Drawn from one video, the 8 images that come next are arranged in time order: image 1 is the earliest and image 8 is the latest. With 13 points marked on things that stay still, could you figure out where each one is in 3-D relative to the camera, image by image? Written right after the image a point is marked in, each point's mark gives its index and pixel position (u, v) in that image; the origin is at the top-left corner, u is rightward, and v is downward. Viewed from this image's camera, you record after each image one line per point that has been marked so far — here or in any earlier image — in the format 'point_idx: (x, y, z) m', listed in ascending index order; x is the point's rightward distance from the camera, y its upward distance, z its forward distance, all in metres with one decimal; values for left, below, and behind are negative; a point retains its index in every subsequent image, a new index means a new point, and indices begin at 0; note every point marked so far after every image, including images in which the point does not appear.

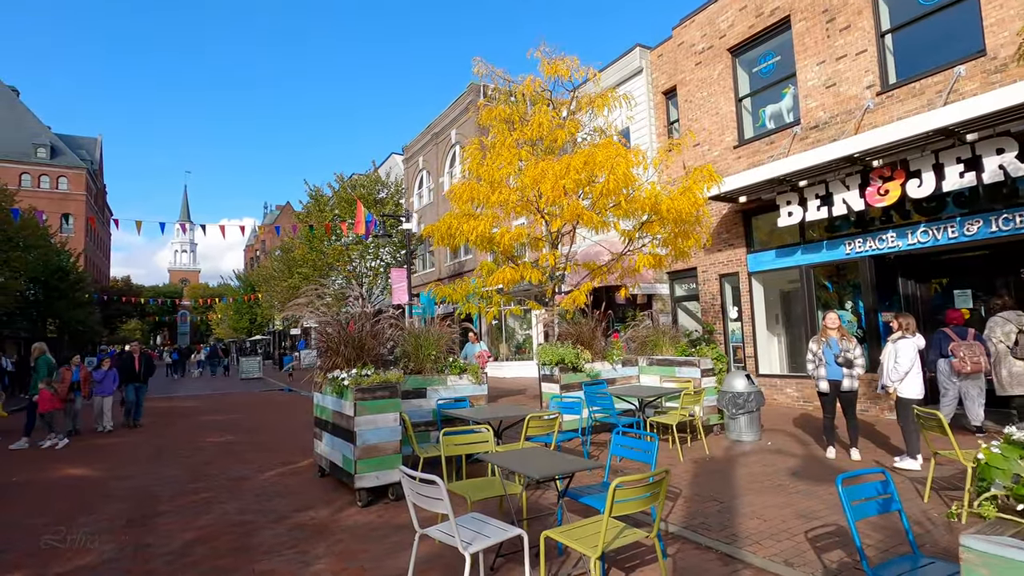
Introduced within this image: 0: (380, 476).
0: (-1.4, -2.0, +5.9) m
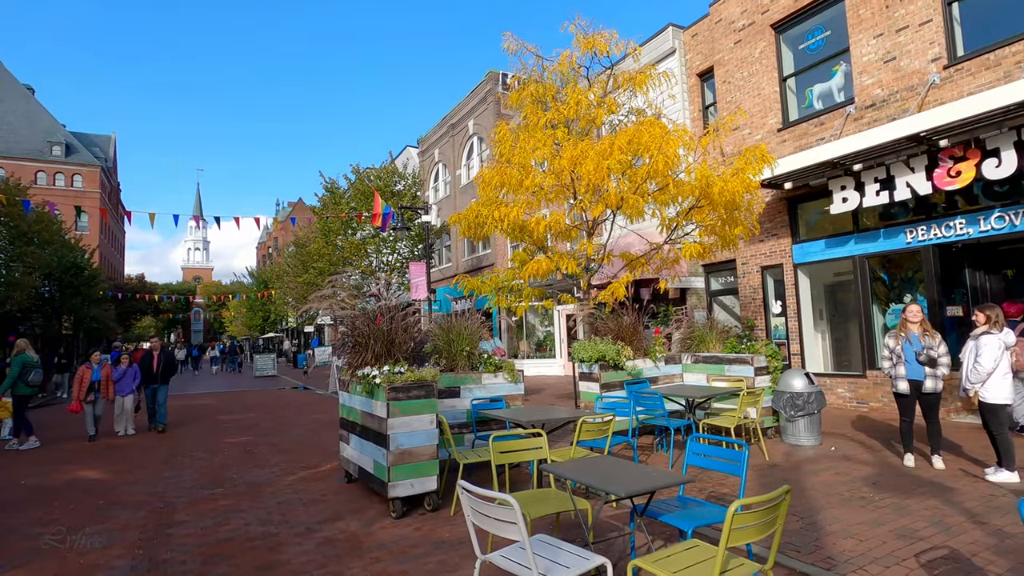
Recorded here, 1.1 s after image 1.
0: (-0.9, -1.9, +5.3) m
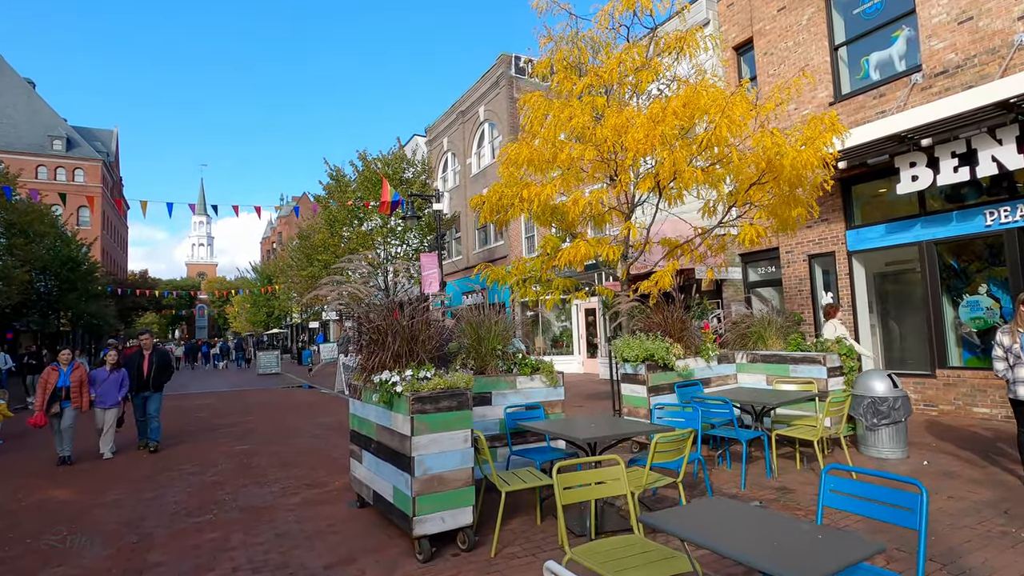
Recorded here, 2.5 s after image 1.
0: (-0.5, -1.7, +4.2) m
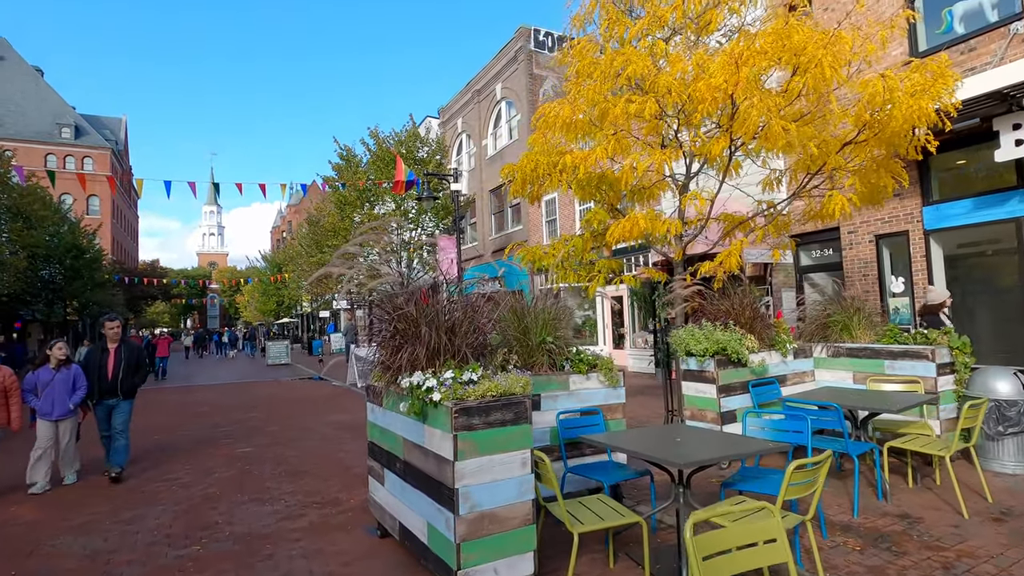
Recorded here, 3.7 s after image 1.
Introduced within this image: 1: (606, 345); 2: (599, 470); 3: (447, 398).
0: (-0.1, -1.6, +3.1) m
1: (+2.9, -1.7, +16.8) m
2: (+0.7, -1.5, +4.6) m
3: (-0.4, -0.6, +3.2) m
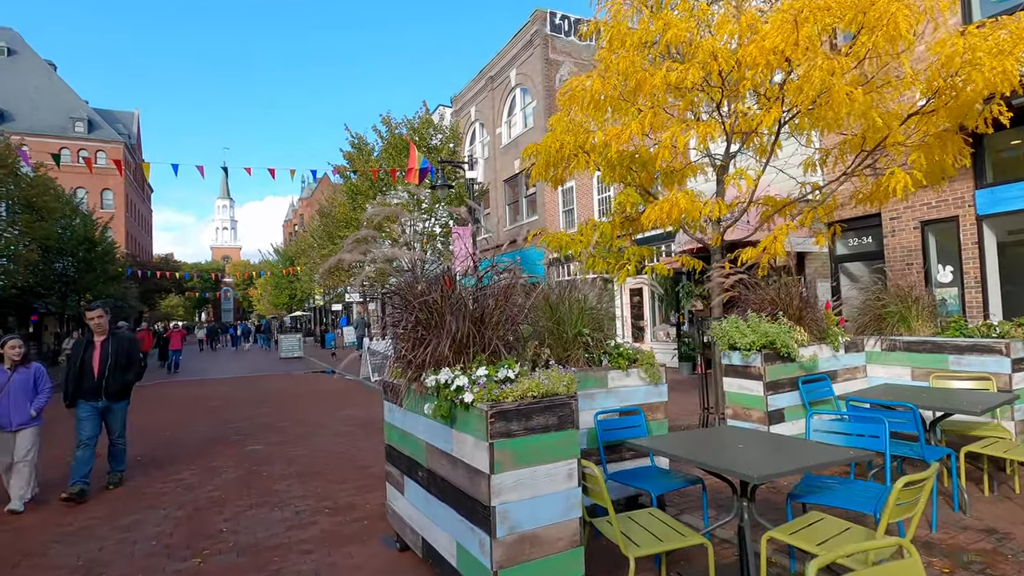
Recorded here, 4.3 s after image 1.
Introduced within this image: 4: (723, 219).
0: (+0.2, -1.5, +2.7) m
1: (+3.3, -1.5, +16.3) m
2: (+0.9, -1.4, +4.1) m
3: (-0.2, -0.6, +2.7) m
4: (+2.6, +0.9, +6.9) m
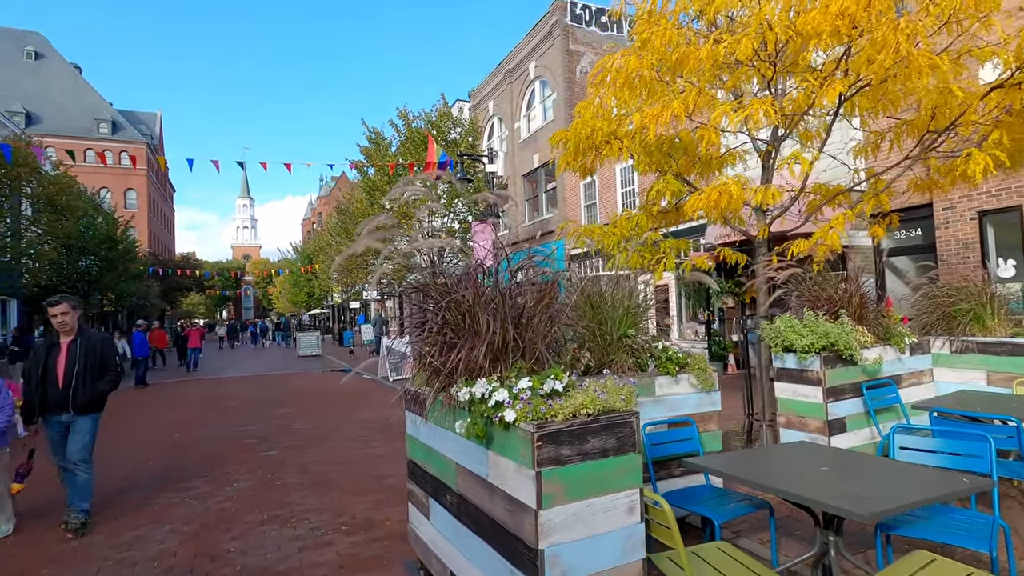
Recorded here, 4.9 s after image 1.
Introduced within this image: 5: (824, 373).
0: (+0.4, -1.5, +2.2) m
1: (+4.0, -1.4, +15.7) m
2: (+1.2, -1.4, +3.6) m
3: (+0.1, -0.5, +2.3) m
4: (+2.9, +0.9, +6.3) m
5: (+2.8, -0.8, +4.9) m
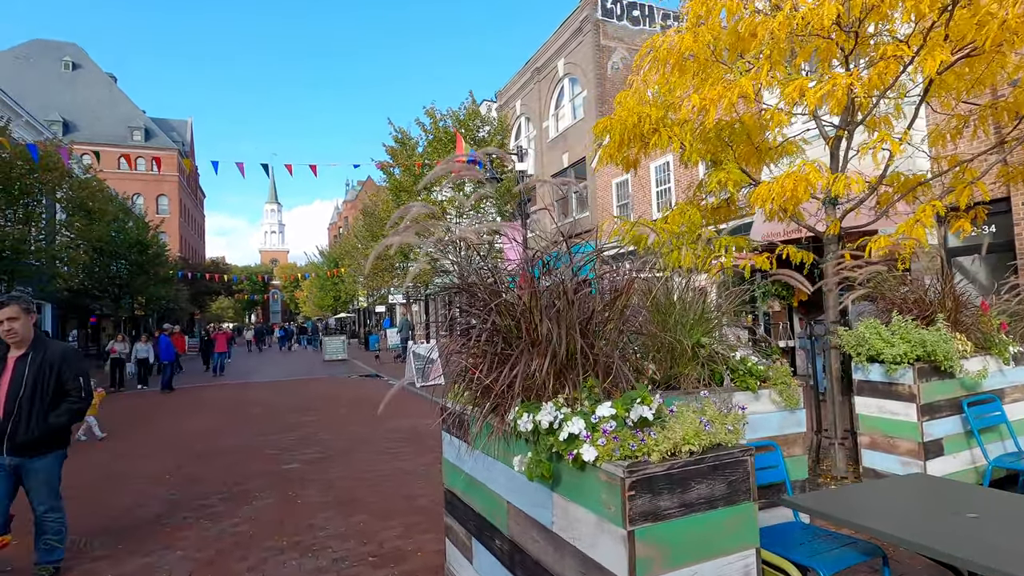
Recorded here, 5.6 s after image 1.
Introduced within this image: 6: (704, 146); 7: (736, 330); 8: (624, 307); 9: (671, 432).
0: (+0.6, -1.5, +1.7) m
1: (+4.8, -1.4, +15.0) m
2: (+1.5, -1.4, +3.0) m
3: (+0.3, -0.5, +1.7) m
4: (+3.3, +0.9, +5.7) m
5: (+3.1, -0.8, +4.3) m
6: (+2.0, +1.5, +5.8) m
7: (+1.5, -0.3, +3.9) m
8: (+0.5, -0.1, +2.6) m
9: (+0.5, -0.5, +1.8) m
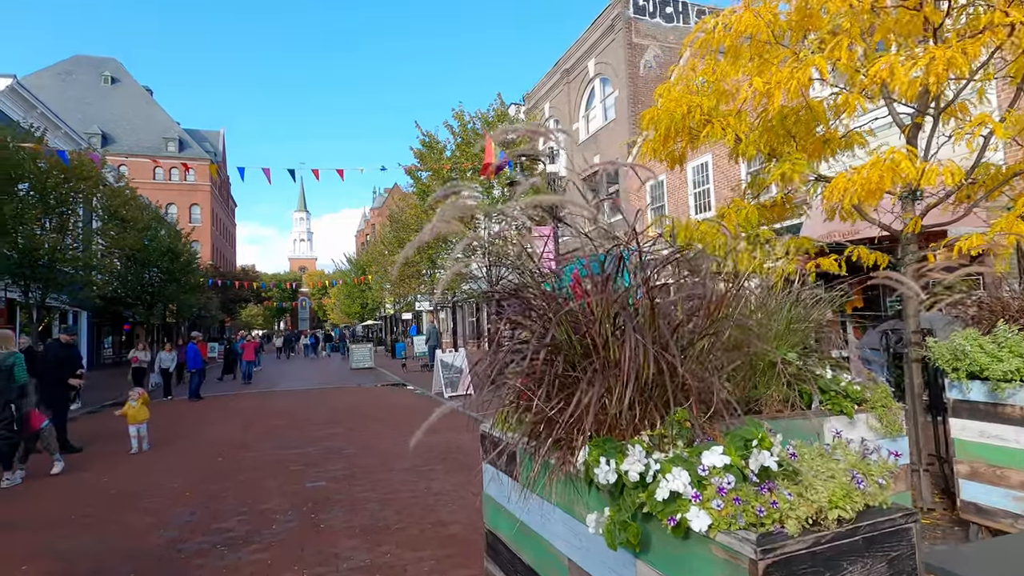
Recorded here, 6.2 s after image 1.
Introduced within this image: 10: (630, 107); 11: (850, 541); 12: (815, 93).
0: (+0.8, -1.5, +1.1) m
1: (+5.5, -1.6, +14.3) m
2: (+1.7, -1.4, +2.4) m
3: (+0.5, -0.5, +1.3) m
4: (+3.7, +0.8, +5.1) m
5: (+3.4, -0.8, +3.7) m
6: (+2.4, +1.4, +5.2) m
7: (+1.8, -0.3, +3.3) m
8: (+0.7, -0.1, +2.1) m
9: (+0.7, -0.5, +1.3) m
10: (+3.5, +5.4, +16.6) m
11: (+0.8, -0.6, +1.2) m
12: (+2.7, +1.8, +5.1) m
